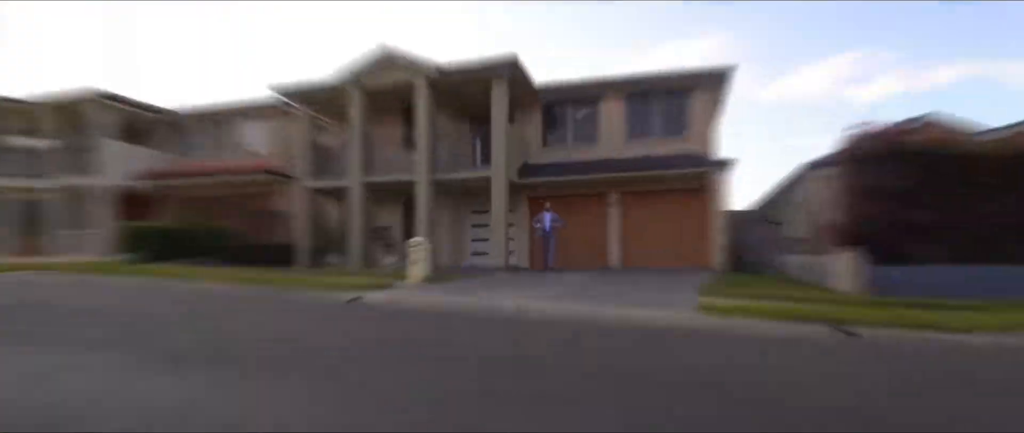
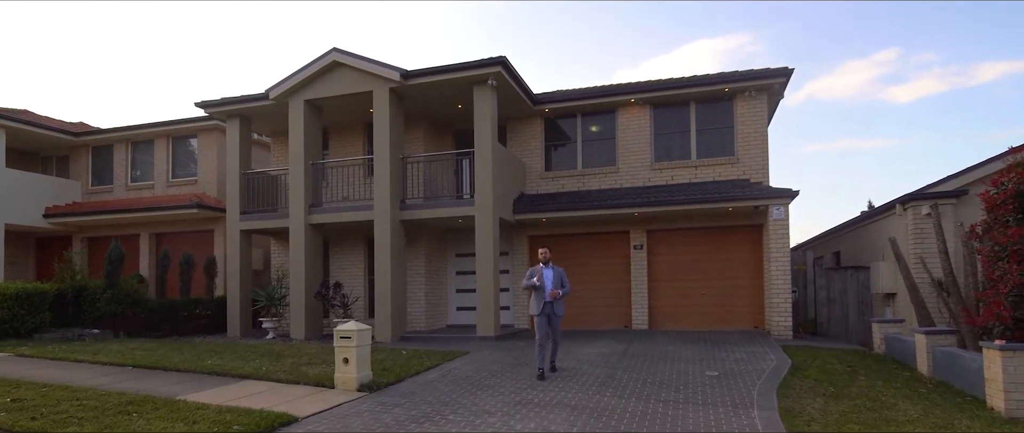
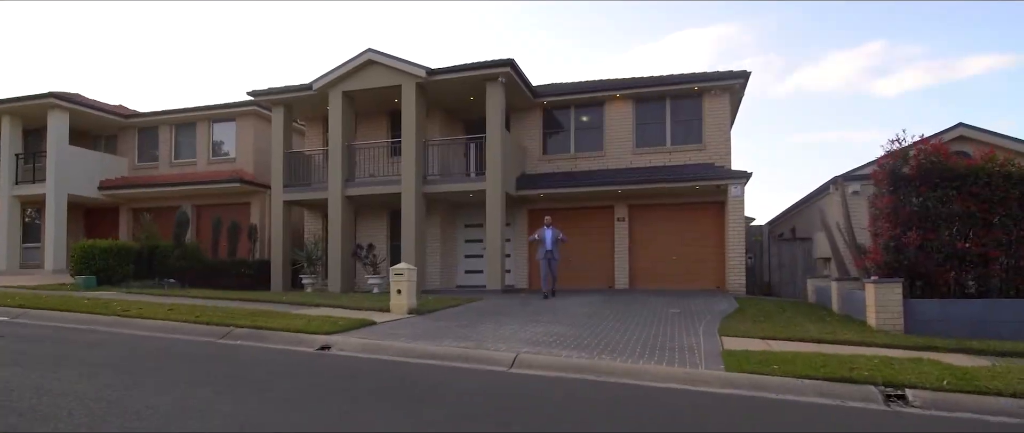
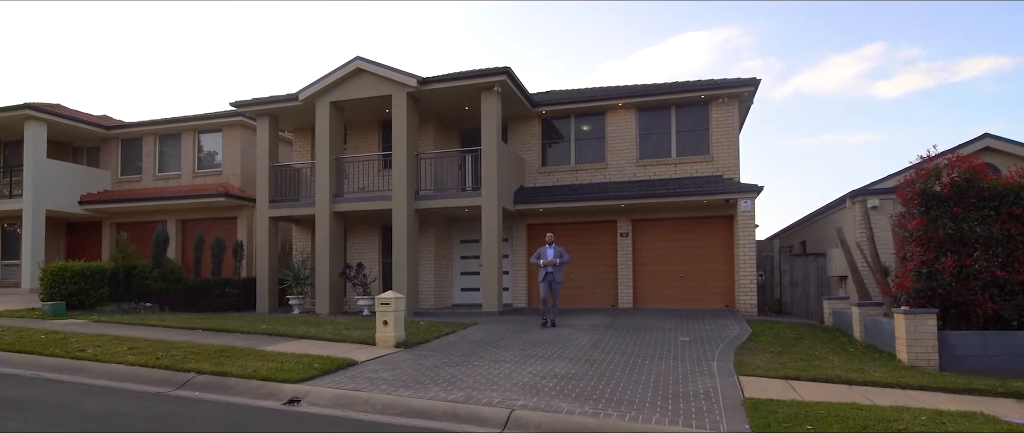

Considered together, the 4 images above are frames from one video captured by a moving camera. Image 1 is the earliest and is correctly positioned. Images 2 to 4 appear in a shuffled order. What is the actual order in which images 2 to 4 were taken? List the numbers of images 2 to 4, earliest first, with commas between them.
3, 4, 2
